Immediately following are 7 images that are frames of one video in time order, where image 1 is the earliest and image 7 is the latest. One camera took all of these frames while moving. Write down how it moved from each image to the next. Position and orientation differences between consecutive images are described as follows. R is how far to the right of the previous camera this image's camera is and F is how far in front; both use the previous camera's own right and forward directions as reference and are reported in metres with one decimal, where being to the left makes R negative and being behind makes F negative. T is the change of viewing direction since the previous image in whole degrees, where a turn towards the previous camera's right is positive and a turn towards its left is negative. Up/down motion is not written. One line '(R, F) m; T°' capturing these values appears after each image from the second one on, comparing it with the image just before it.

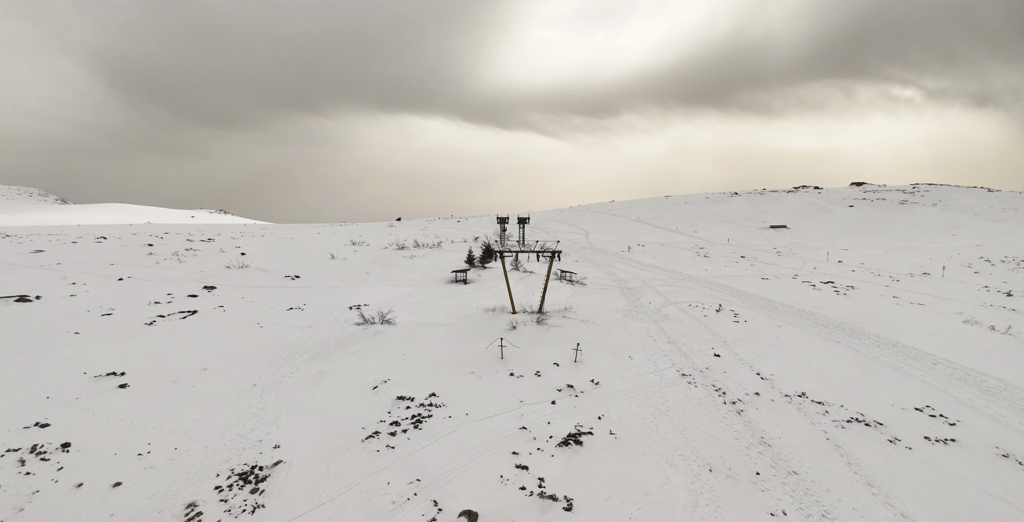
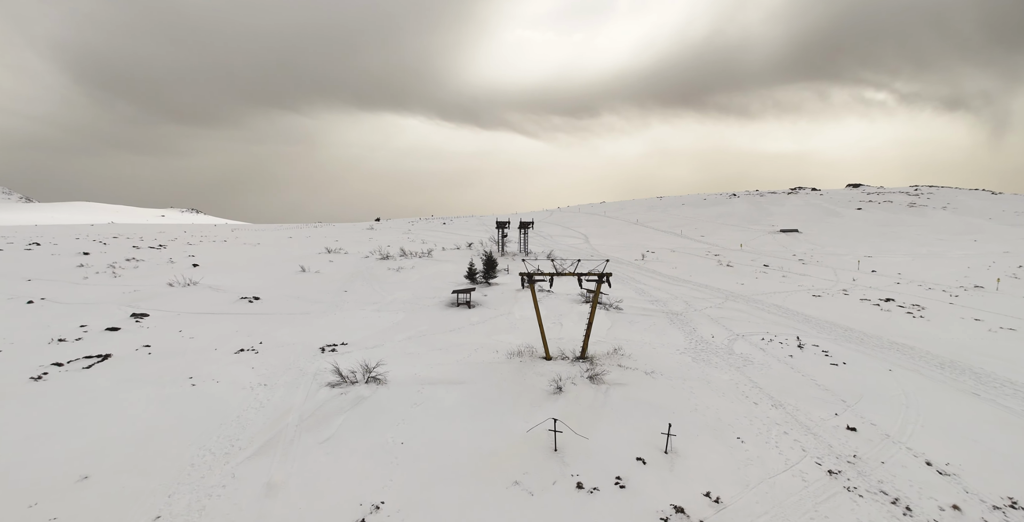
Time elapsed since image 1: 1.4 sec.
(-1.8, +6.6) m; +2°
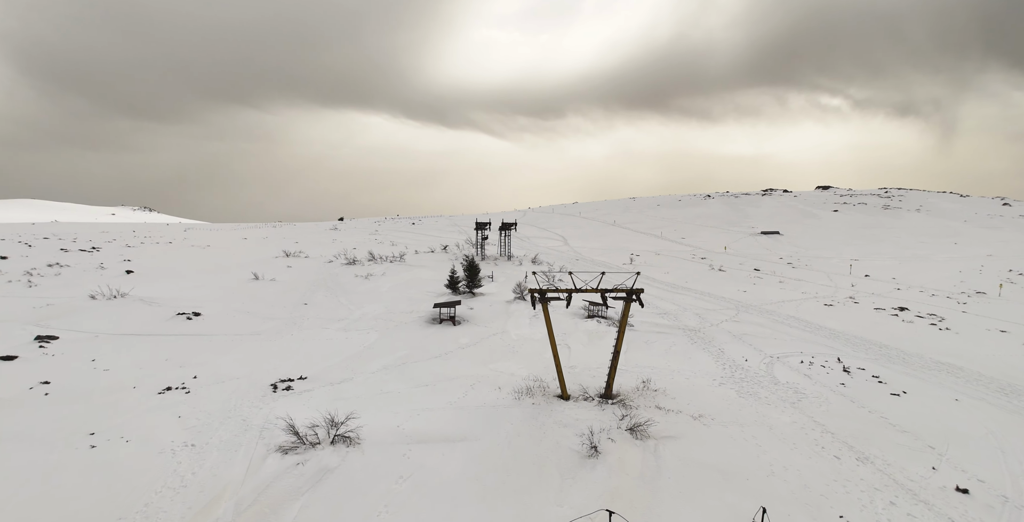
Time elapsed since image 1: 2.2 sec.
(-1.1, +3.8) m; +4°
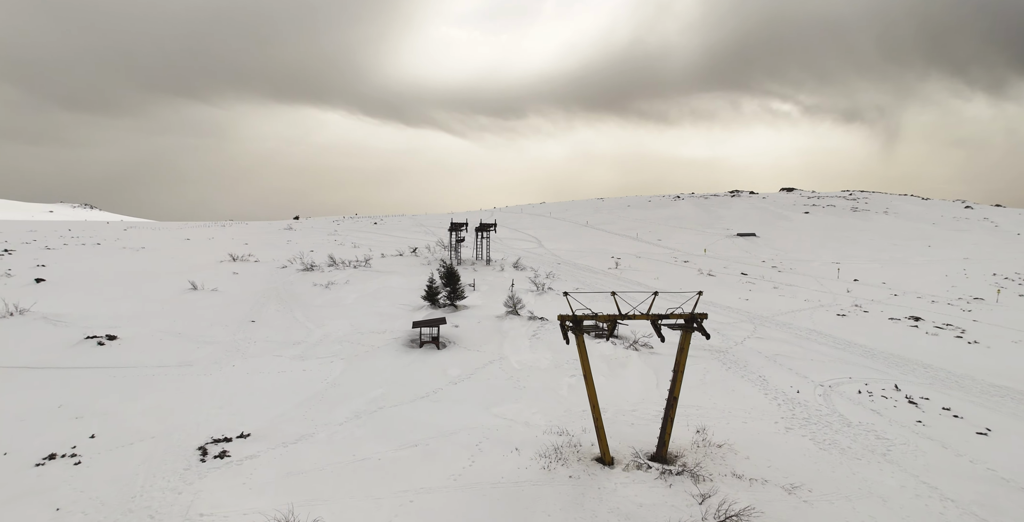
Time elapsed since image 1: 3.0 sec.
(-1.2, +3.8) m; +4°
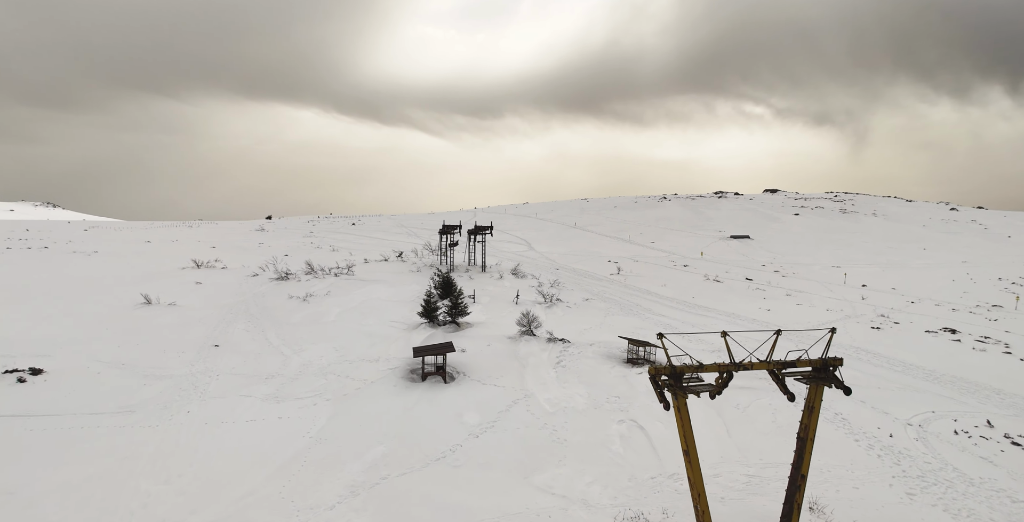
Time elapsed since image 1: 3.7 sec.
(-1.3, +3.1) m; +2°
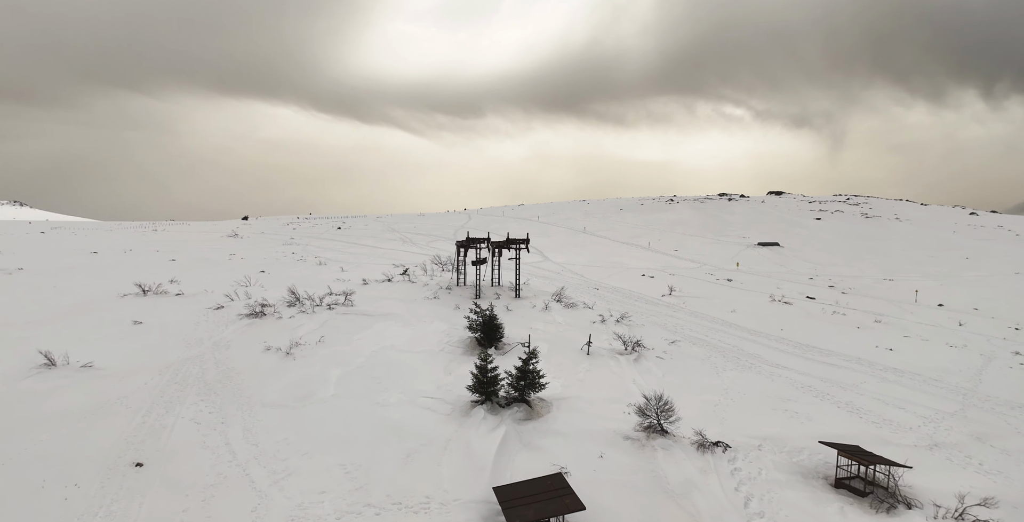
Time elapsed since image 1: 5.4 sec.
(-2.8, +6.9) m; +2°
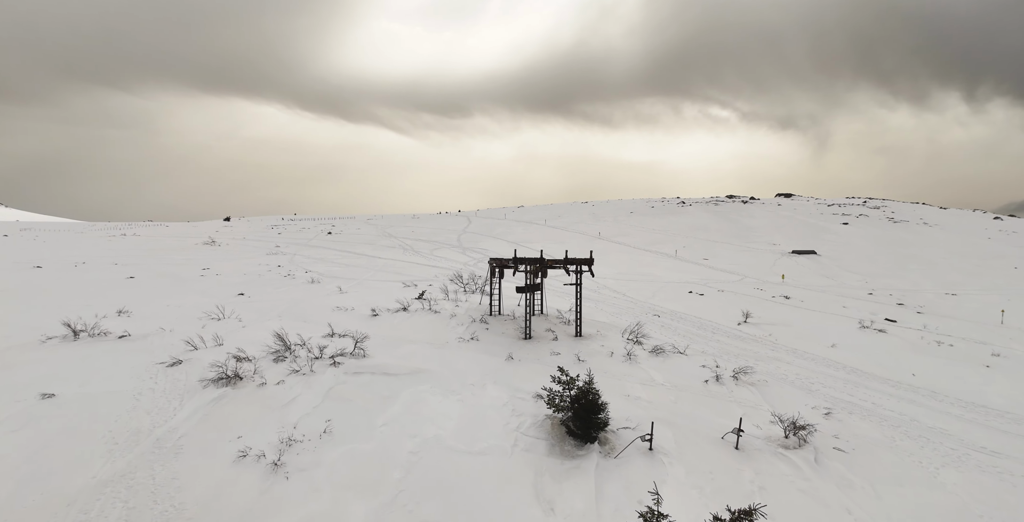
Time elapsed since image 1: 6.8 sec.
(-2.5, +5.9) m; +1°
